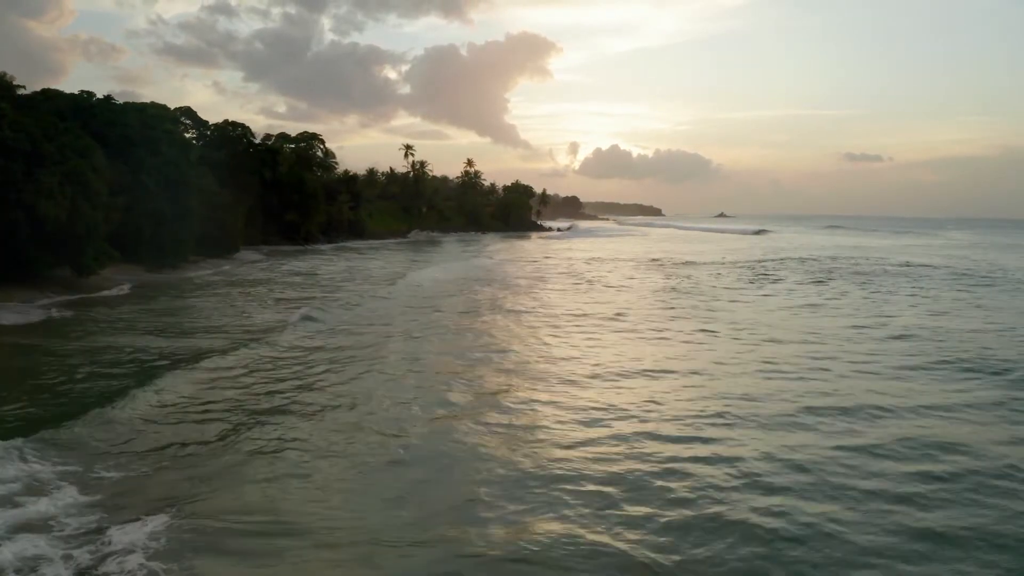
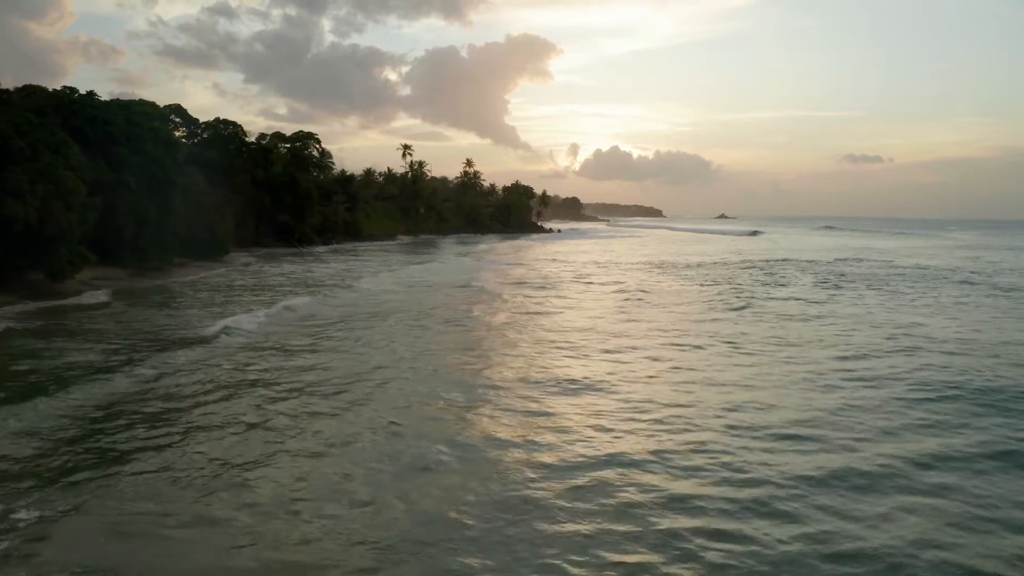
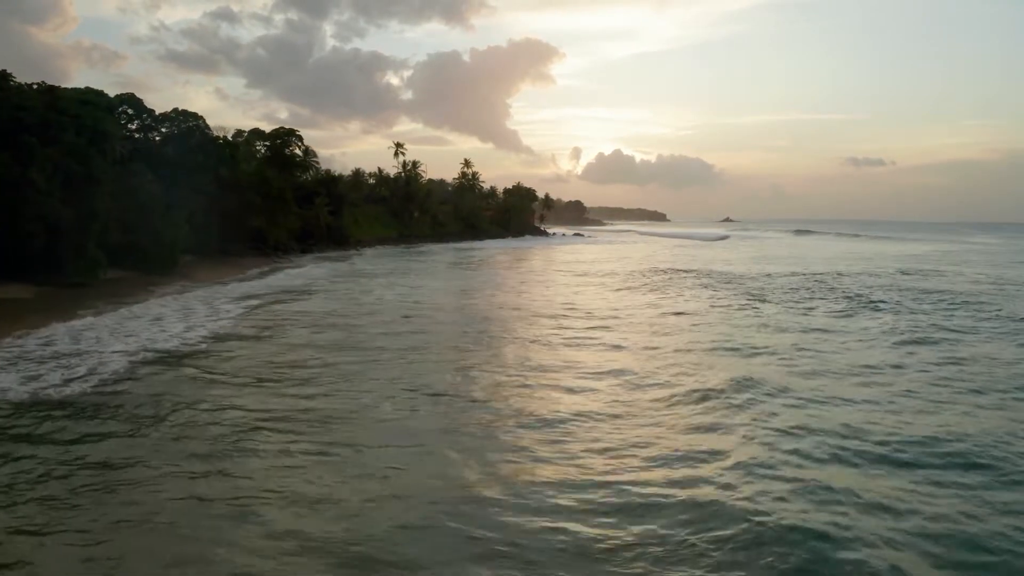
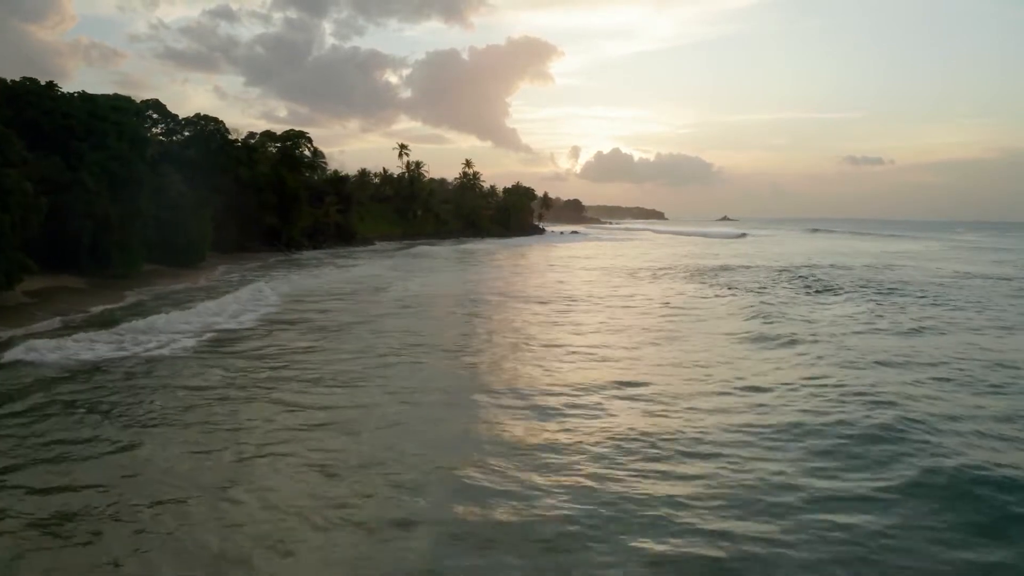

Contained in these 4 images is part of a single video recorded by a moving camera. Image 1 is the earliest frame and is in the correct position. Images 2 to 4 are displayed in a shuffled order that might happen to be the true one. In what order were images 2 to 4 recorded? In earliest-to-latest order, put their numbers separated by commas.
2, 4, 3
